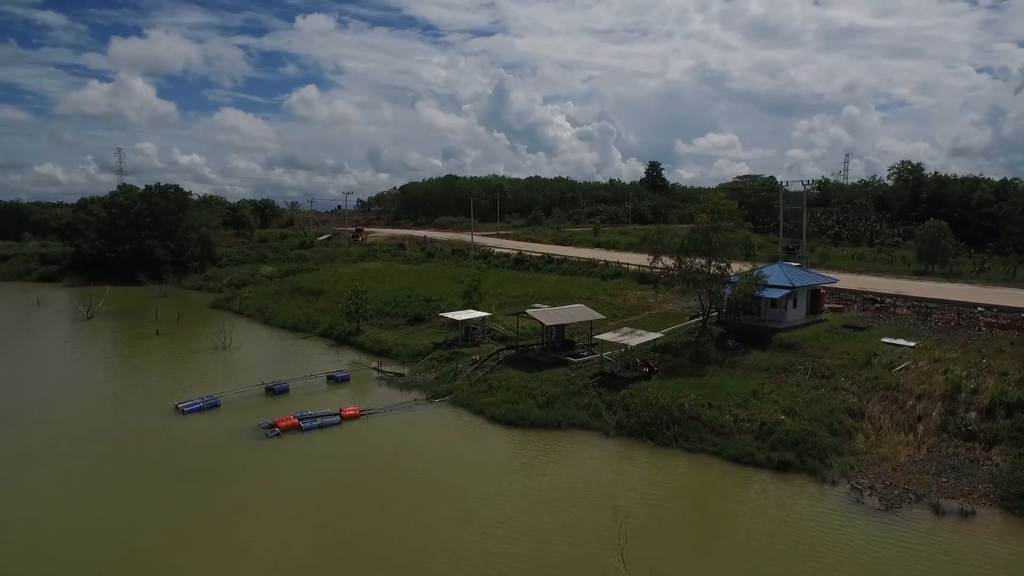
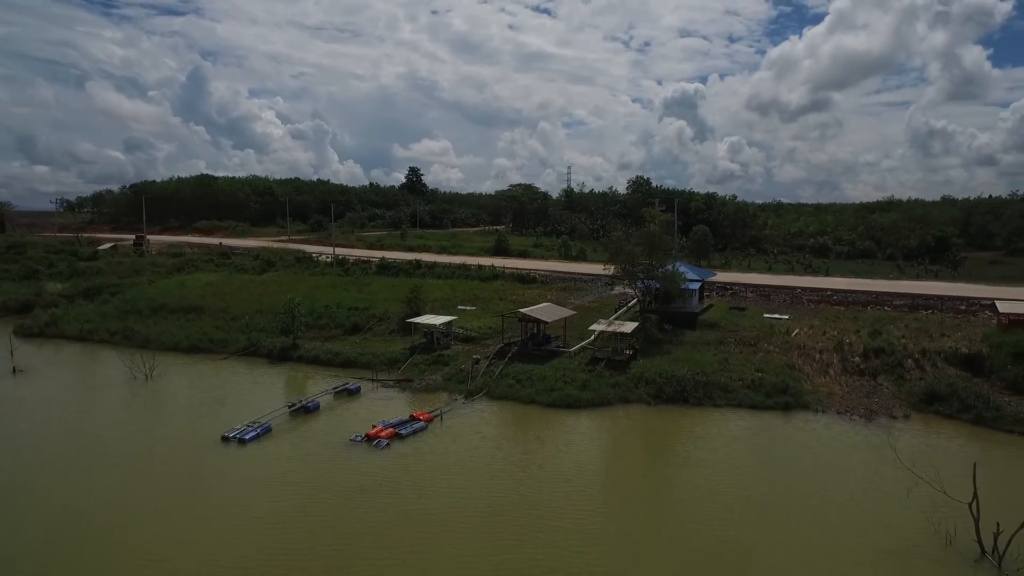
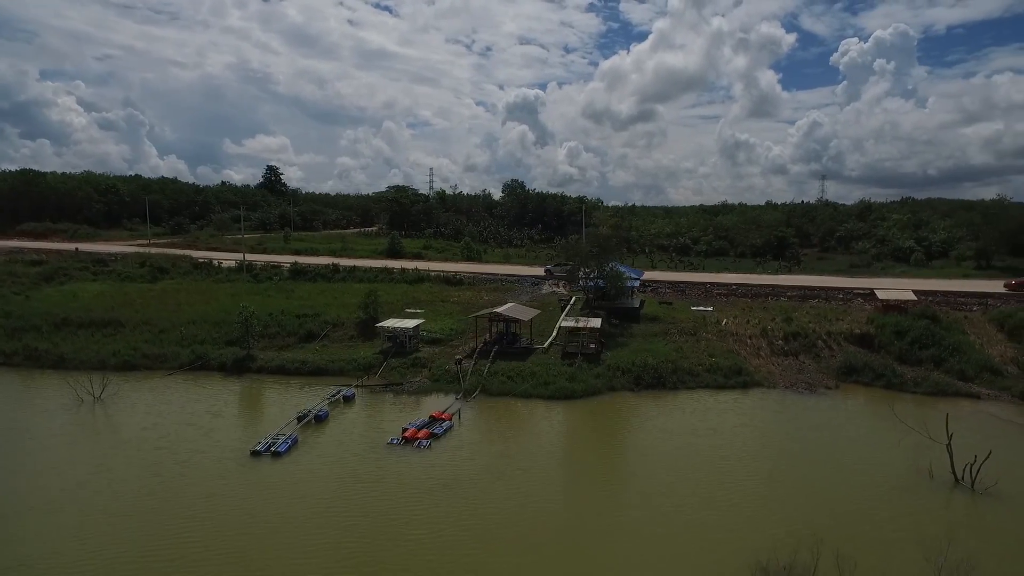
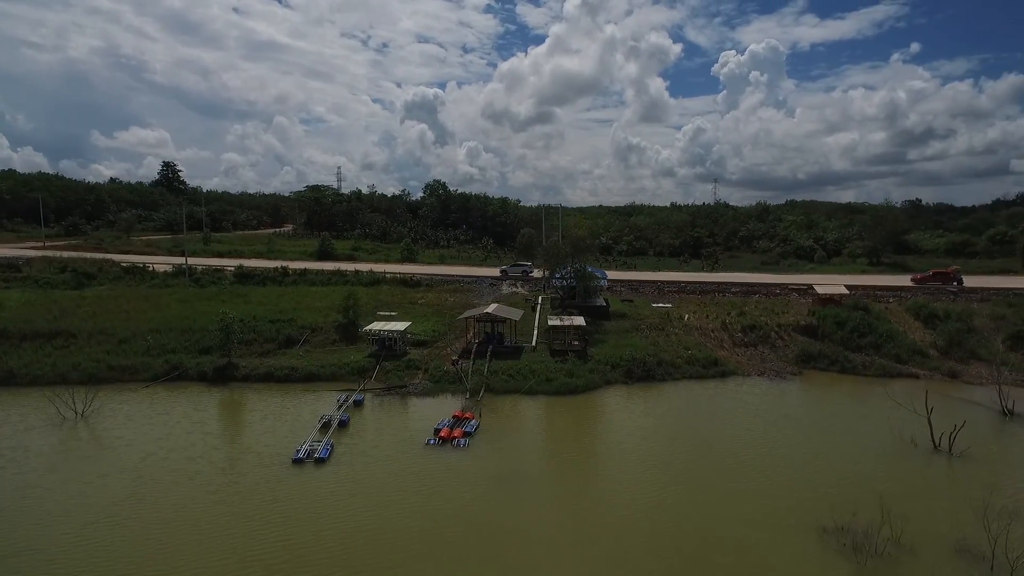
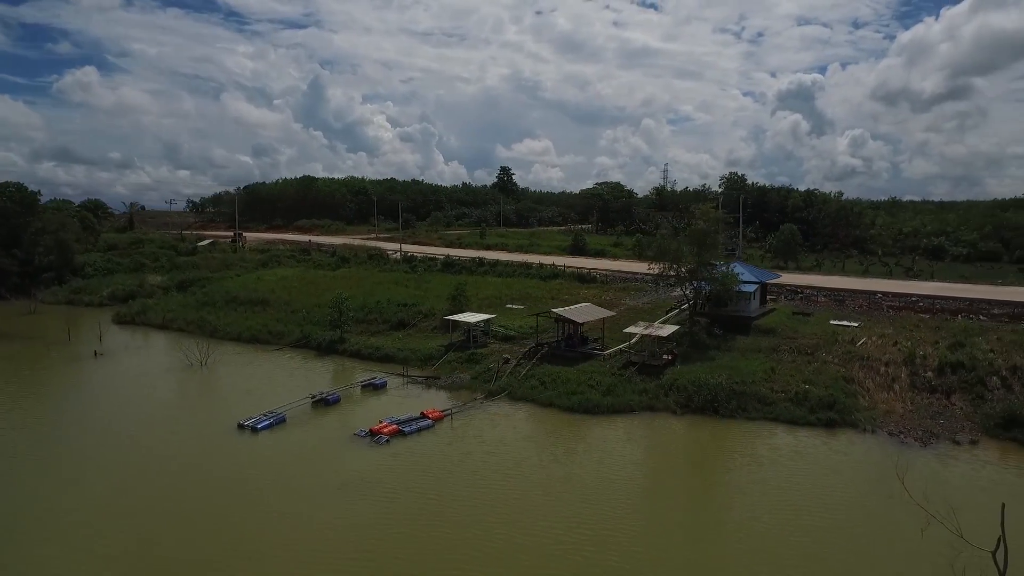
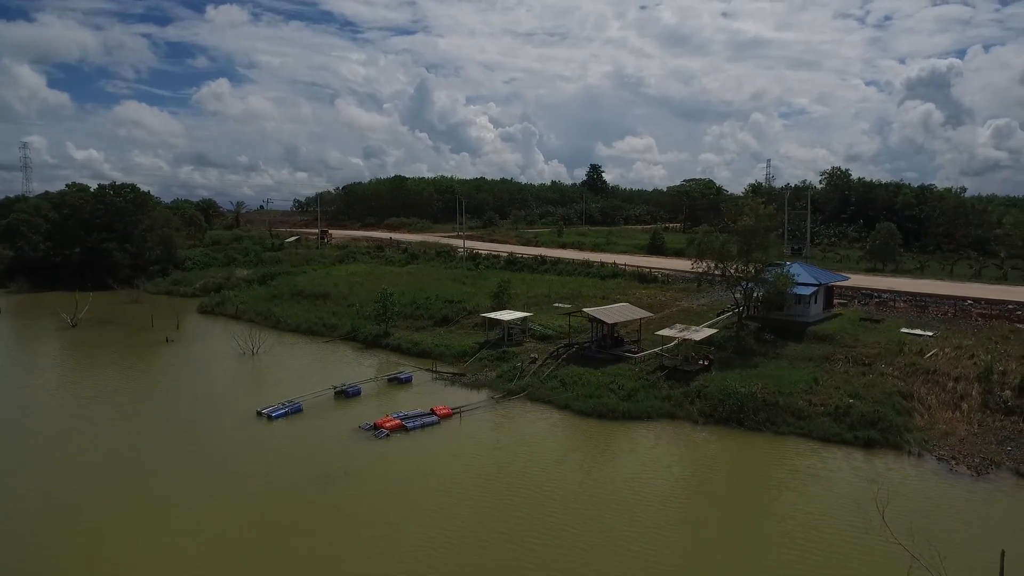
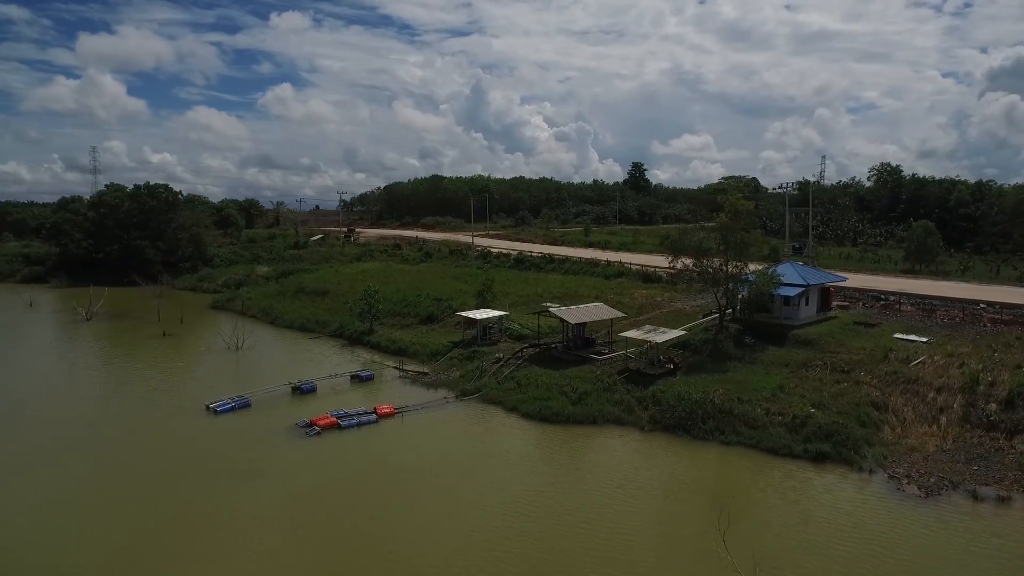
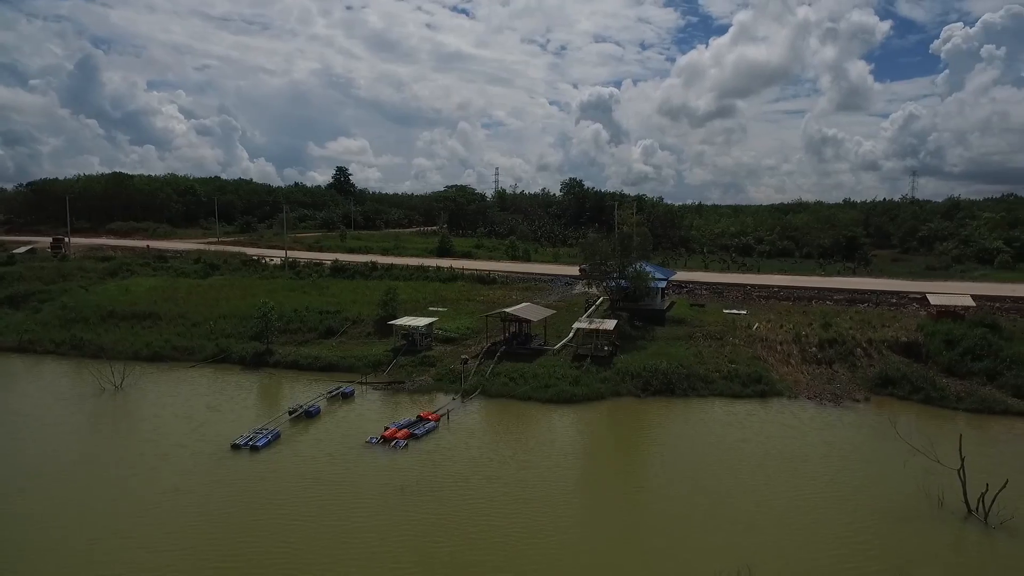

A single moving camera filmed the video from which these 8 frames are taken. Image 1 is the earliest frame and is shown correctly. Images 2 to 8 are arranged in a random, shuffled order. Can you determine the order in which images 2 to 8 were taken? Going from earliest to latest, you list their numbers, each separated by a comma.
7, 6, 5, 2, 8, 3, 4
